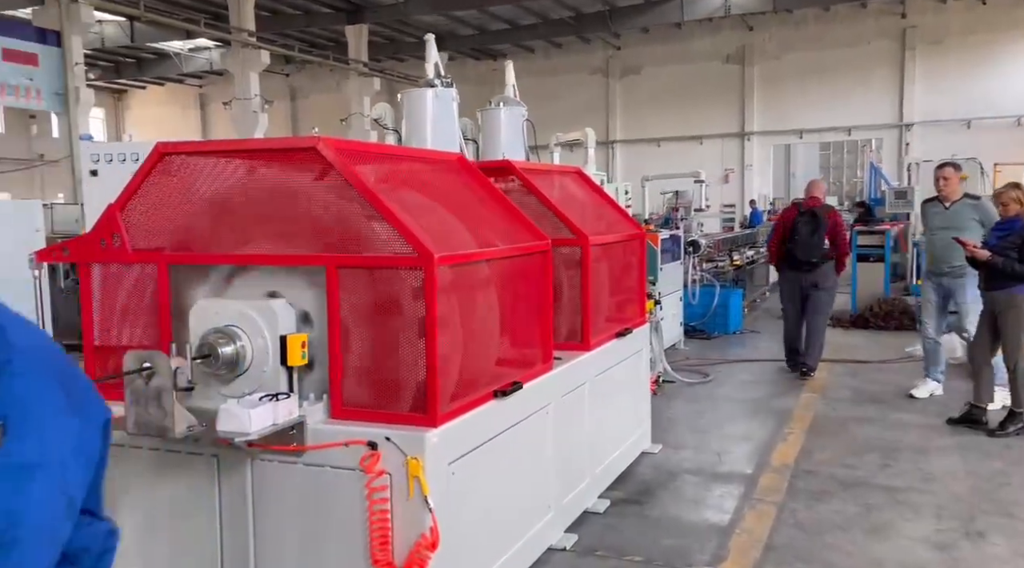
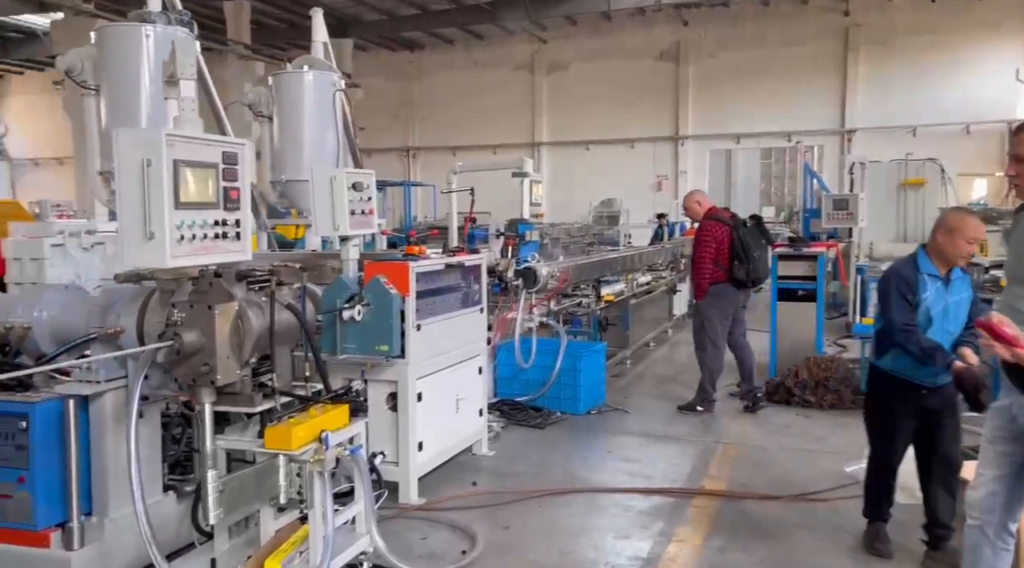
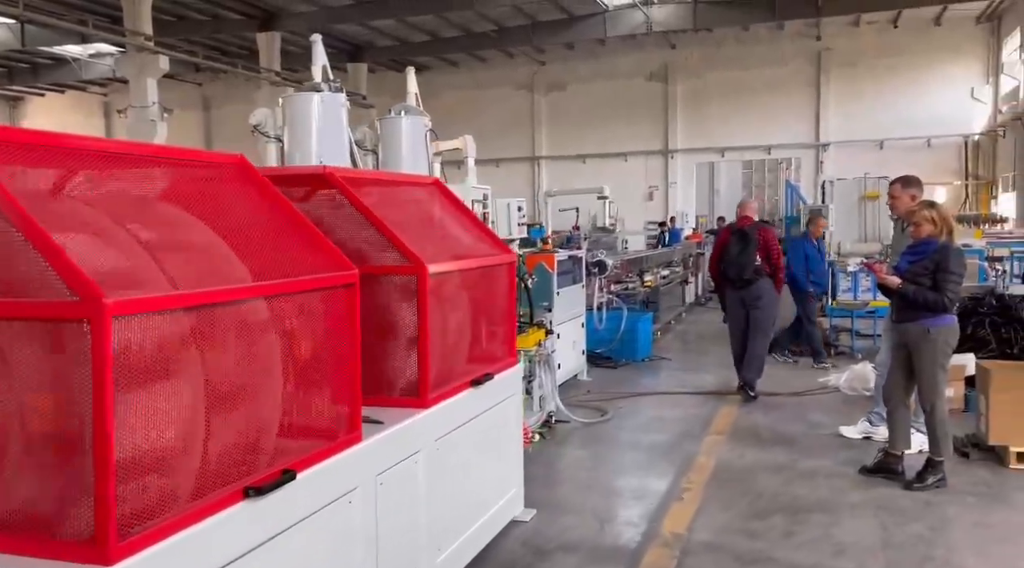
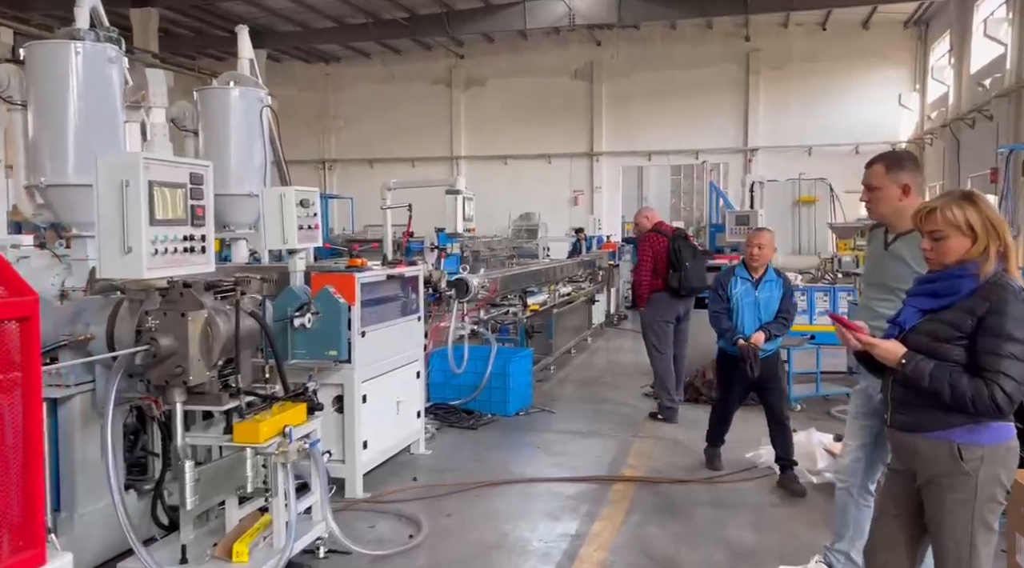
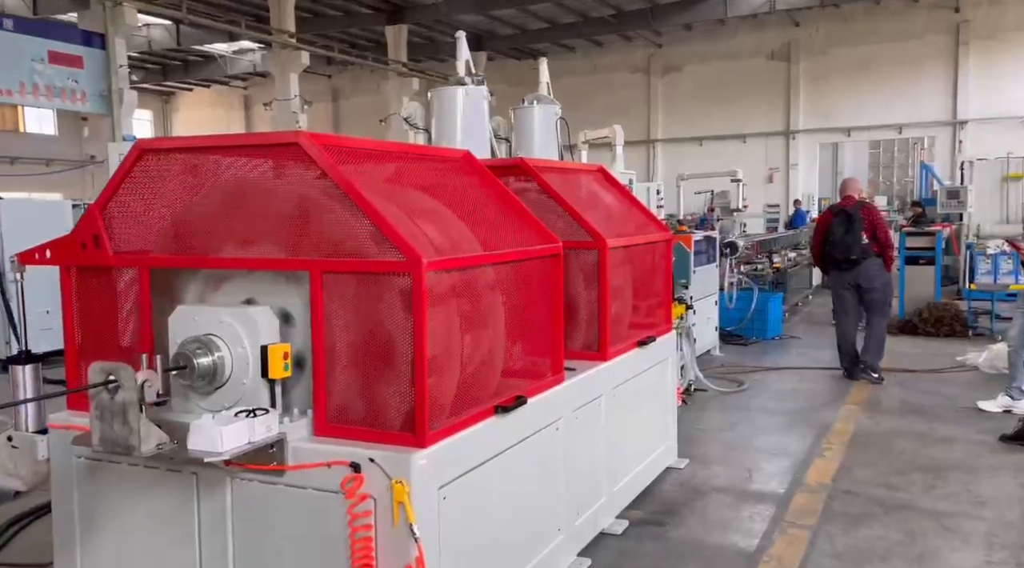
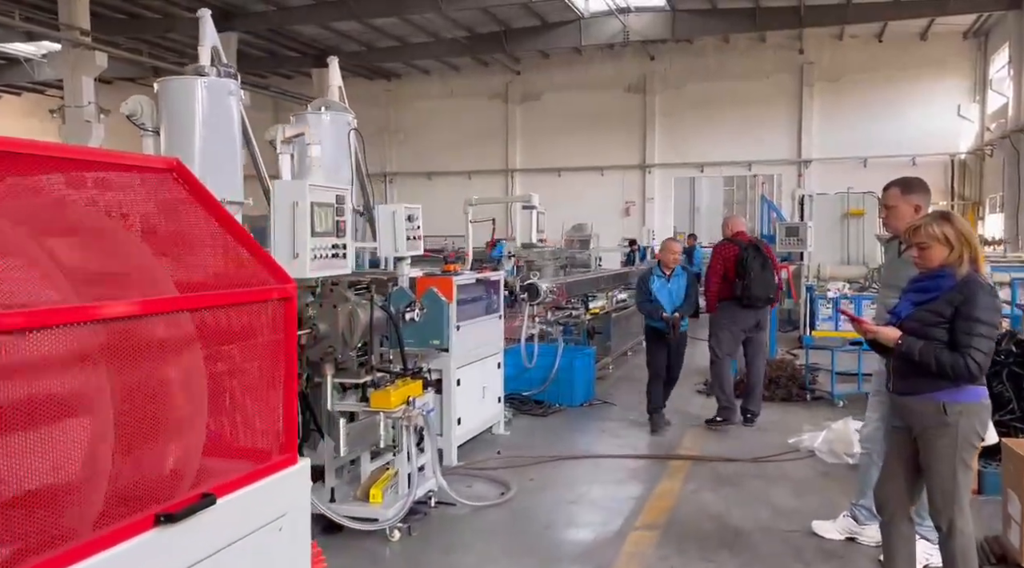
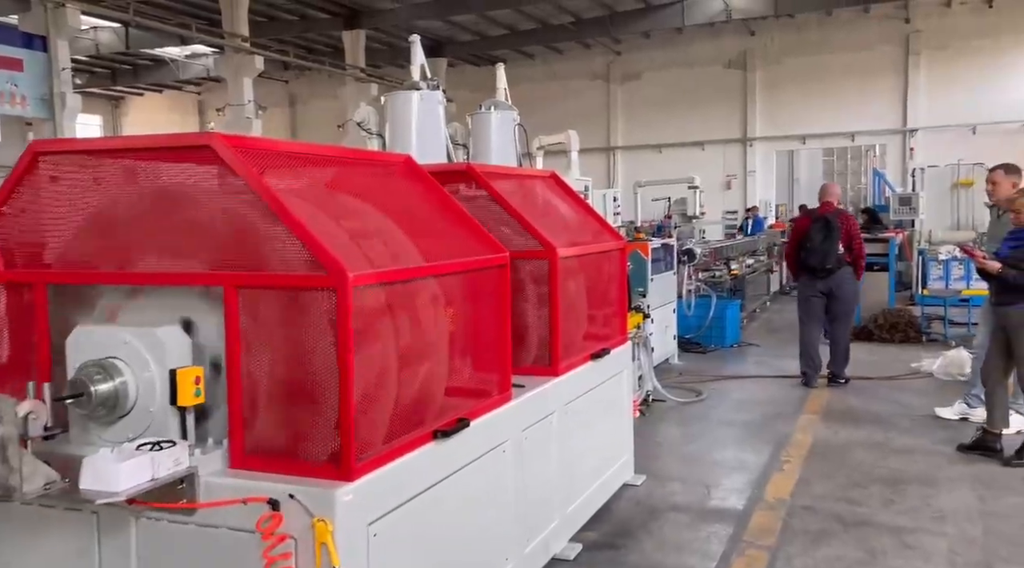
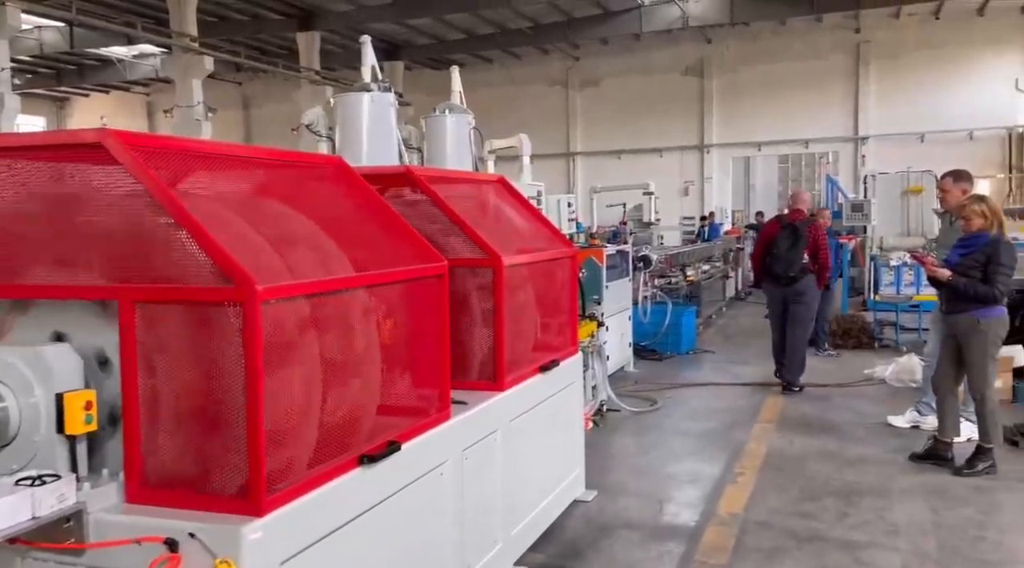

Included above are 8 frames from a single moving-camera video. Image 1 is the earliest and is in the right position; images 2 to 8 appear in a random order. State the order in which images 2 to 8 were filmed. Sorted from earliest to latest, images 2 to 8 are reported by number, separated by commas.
5, 7, 8, 3, 6, 4, 2
